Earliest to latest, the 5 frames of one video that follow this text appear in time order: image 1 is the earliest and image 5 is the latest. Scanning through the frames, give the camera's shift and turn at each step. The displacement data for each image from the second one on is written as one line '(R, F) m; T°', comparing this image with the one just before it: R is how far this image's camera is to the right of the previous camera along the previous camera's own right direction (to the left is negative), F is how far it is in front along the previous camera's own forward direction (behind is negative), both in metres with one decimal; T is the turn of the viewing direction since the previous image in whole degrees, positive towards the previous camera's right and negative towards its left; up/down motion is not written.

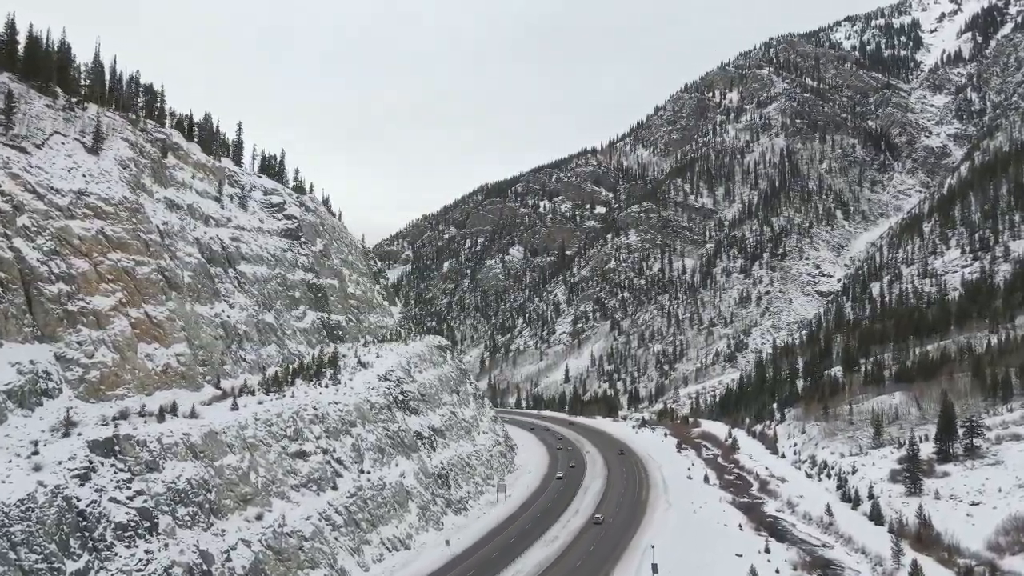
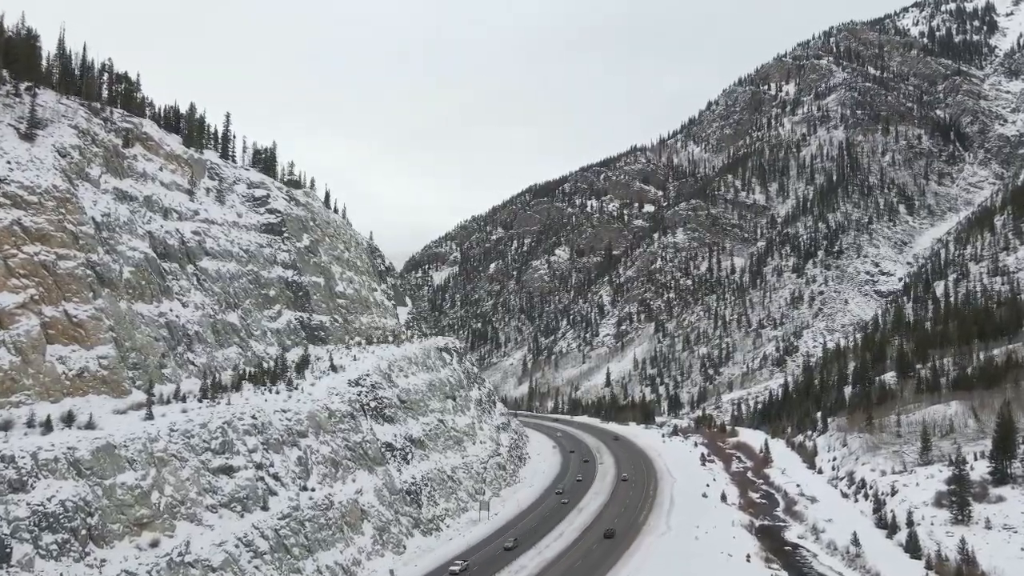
(+4.6, +4.5) m; -5°
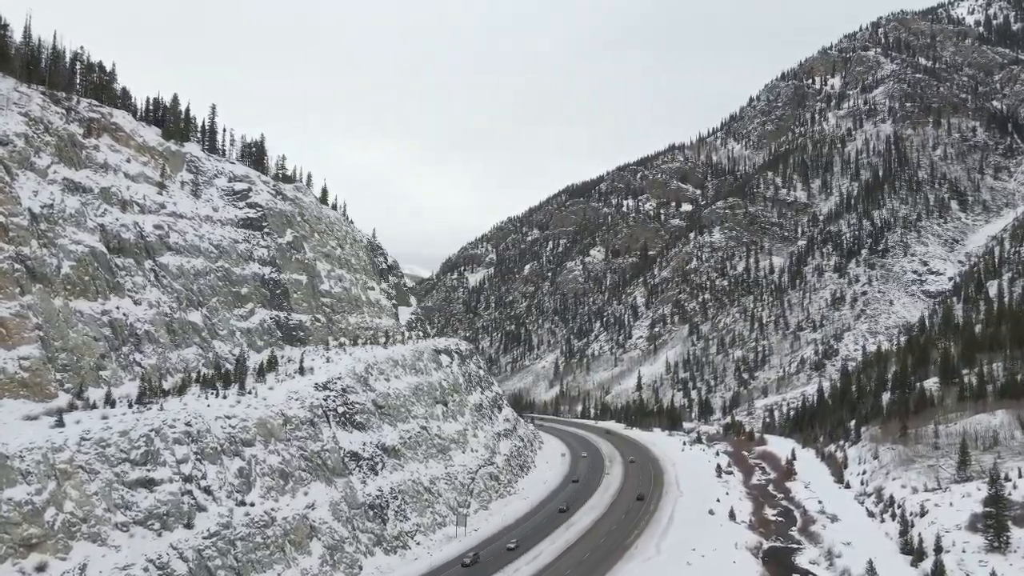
(+3.7, +3.5) m; -4°
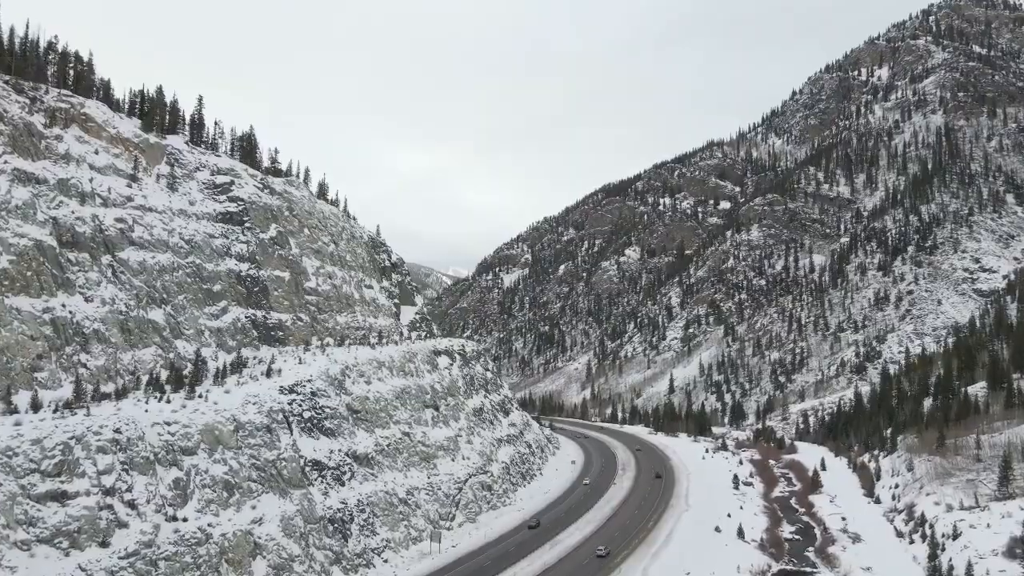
(+3.4, +3.3) m; -3°
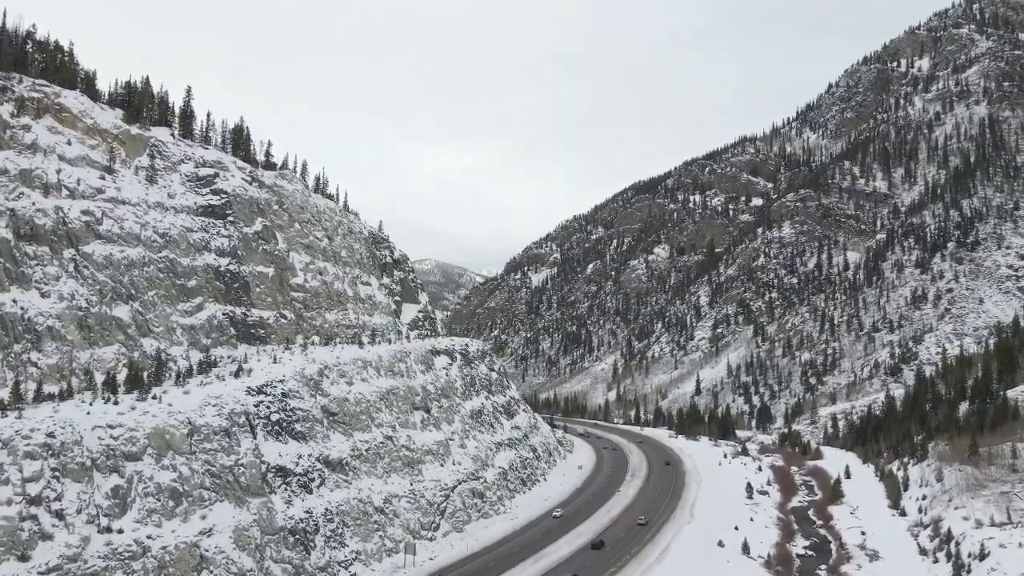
(+2.7, +2.7) m; -3°
